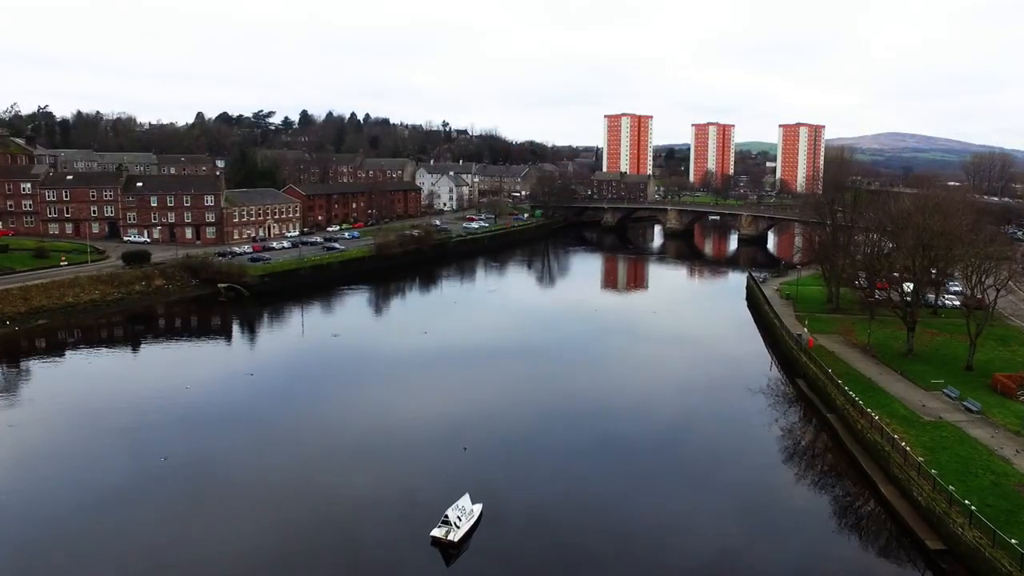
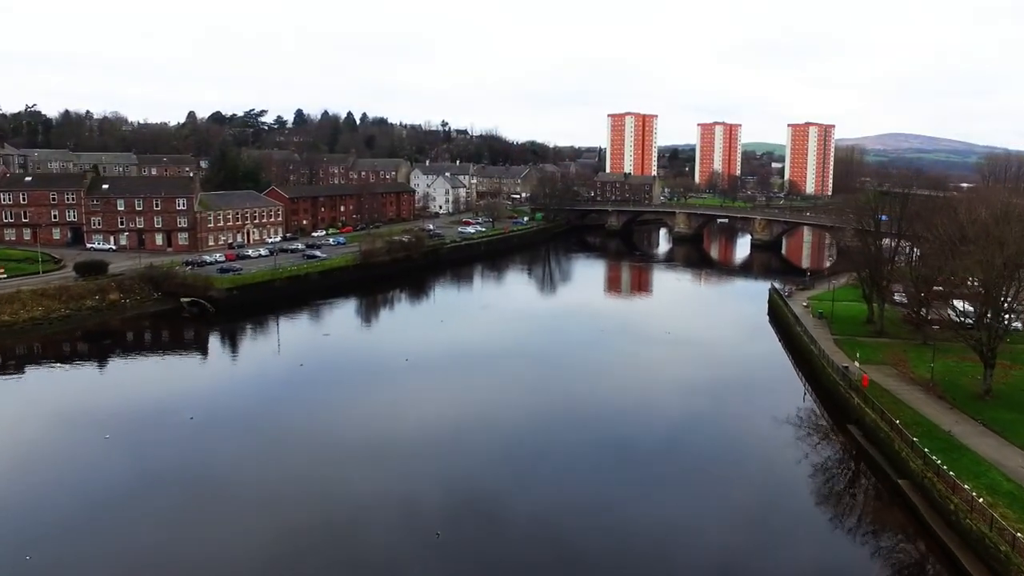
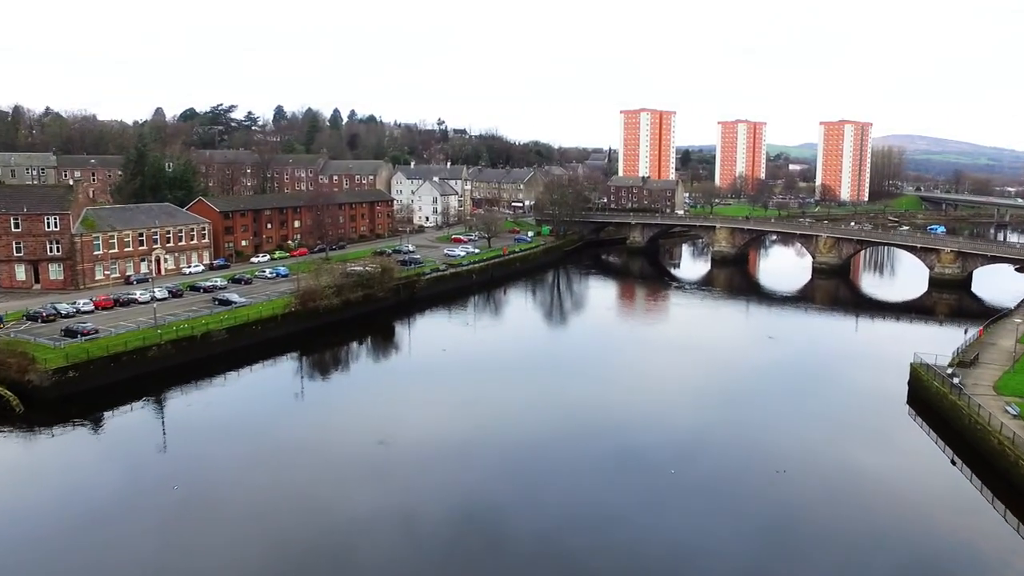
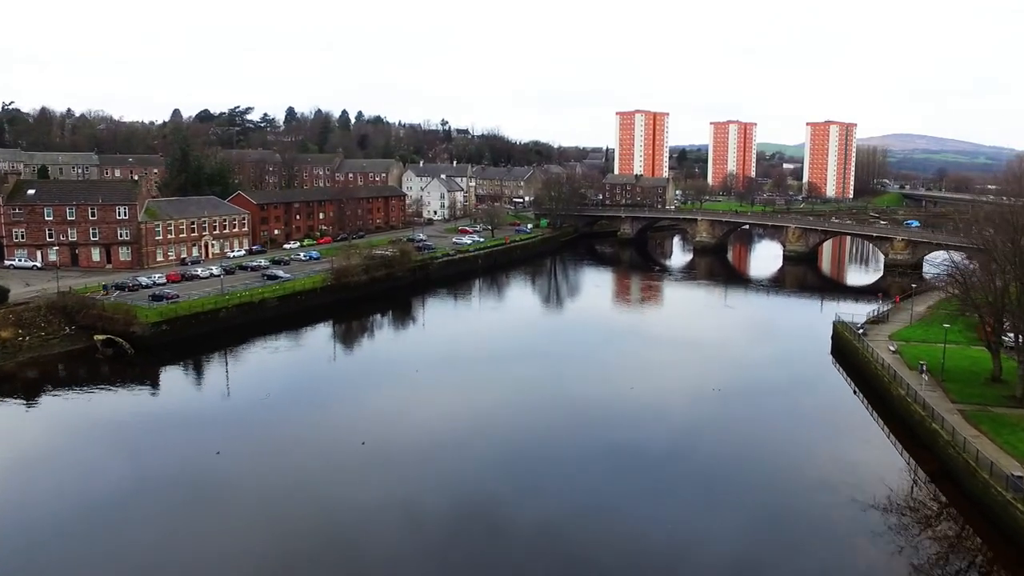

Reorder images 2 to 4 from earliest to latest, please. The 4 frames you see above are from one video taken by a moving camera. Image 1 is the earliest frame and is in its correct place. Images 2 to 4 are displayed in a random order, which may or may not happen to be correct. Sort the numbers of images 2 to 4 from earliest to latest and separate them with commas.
2, 4, 3
